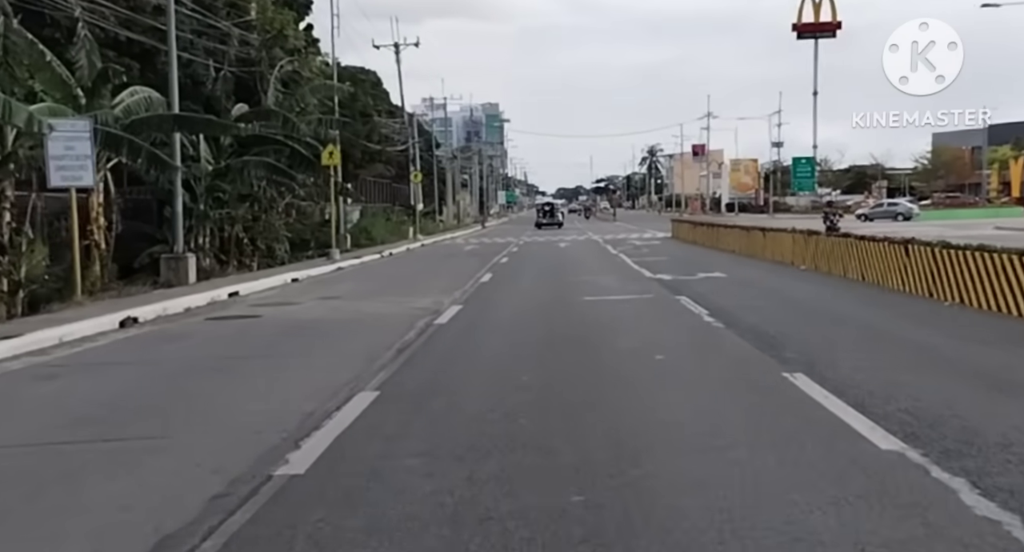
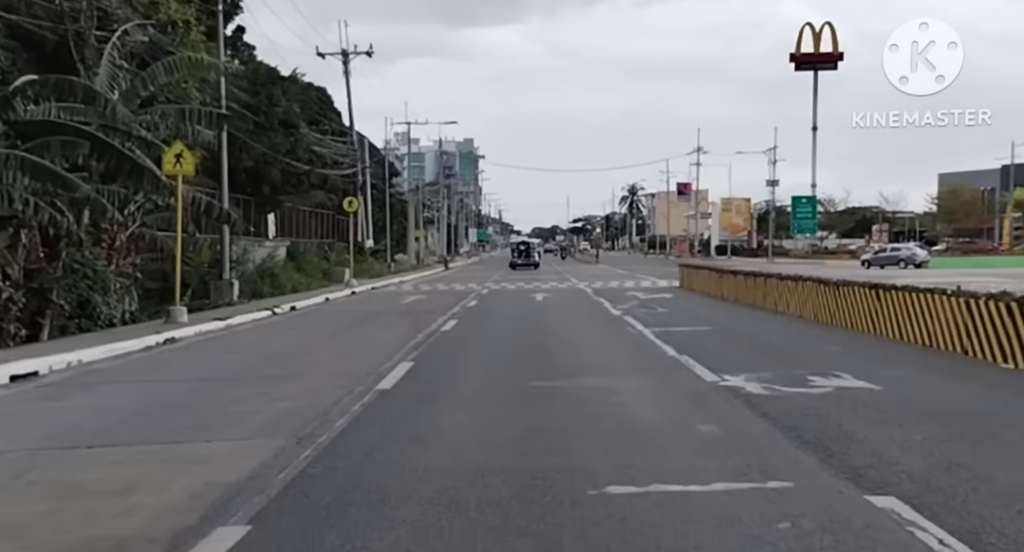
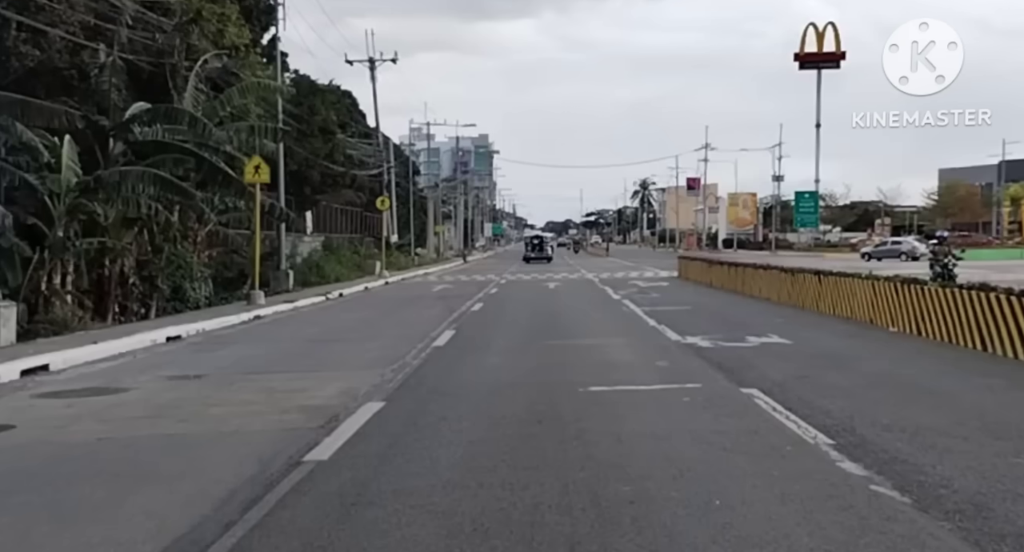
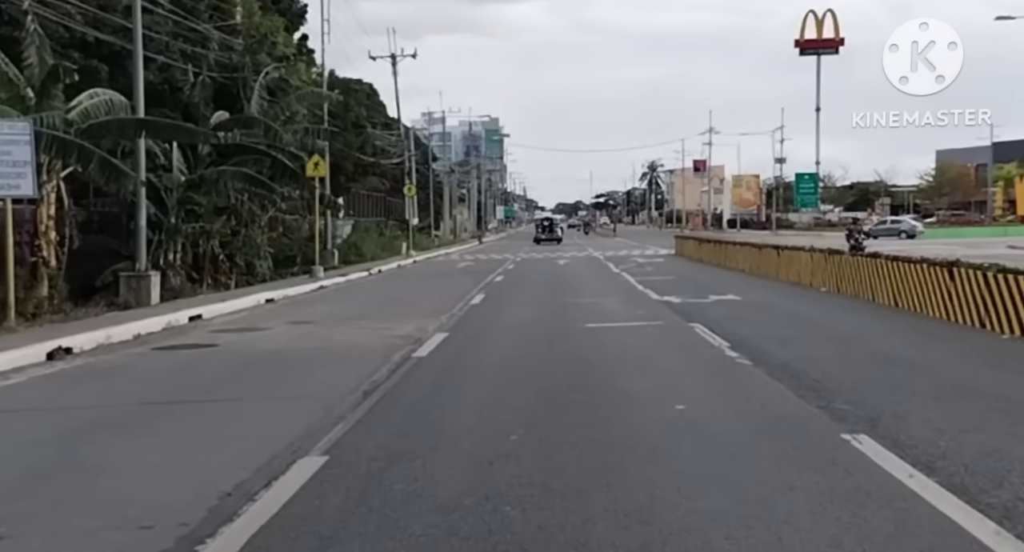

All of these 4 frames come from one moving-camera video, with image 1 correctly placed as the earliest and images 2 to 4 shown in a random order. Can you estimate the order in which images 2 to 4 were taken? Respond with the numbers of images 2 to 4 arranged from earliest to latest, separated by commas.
4, 3, 2
